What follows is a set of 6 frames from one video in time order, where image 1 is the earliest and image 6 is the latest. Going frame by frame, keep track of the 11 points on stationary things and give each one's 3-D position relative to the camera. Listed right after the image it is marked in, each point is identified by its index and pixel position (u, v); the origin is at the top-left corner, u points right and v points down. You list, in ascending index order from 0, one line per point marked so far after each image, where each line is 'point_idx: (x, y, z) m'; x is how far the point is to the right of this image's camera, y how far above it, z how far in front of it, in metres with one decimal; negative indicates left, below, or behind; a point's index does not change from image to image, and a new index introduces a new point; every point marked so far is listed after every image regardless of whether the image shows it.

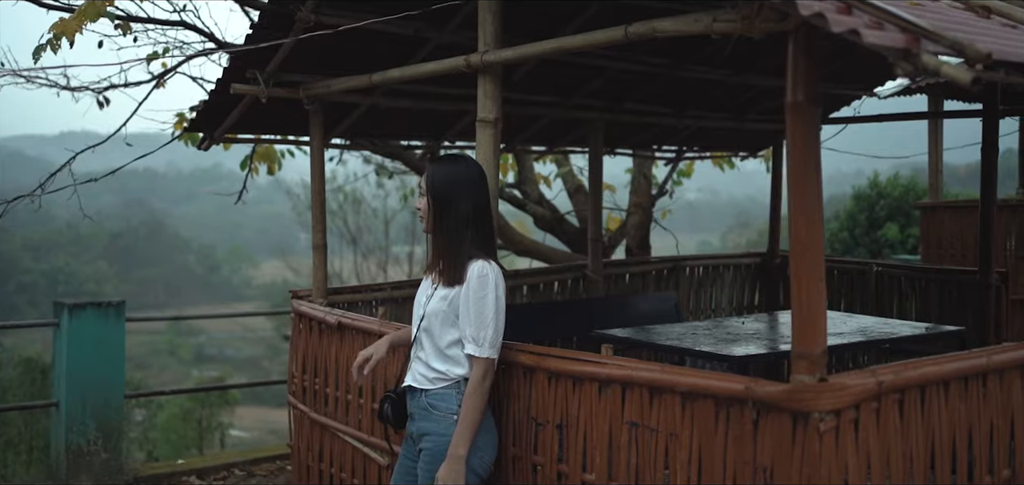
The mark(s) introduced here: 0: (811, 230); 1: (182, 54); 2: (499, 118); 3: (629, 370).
0: (+0.9, 0.0, +2.7) m
1: (-2.8, +1.6, +7.7) m
2: (-0.1, +0.5, +4.0) m
3: (+0.4, -0.4, +3.1) m
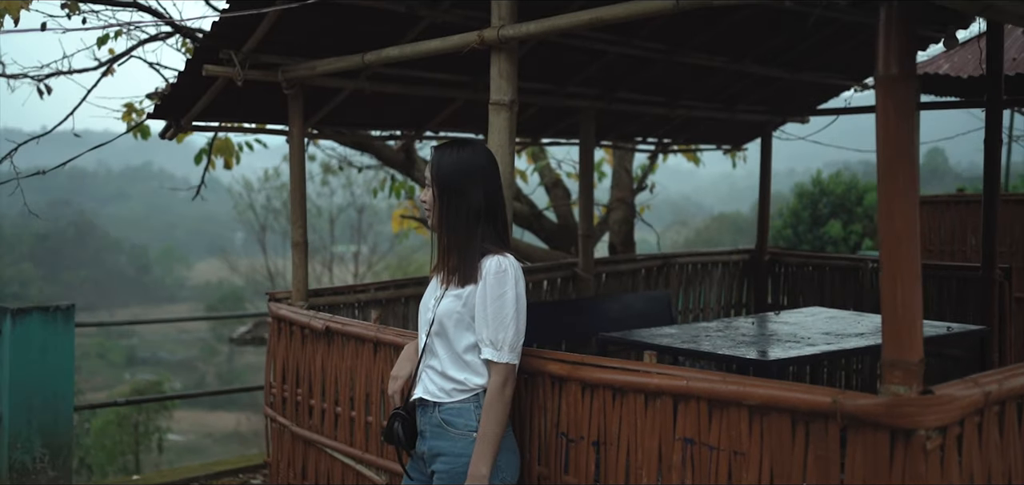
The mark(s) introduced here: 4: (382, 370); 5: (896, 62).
0: (+1.0, +0.1, +2.4) m
1: (-2.9, +1.6, +7.1) m
2: (0.0, +0.6, +3.6) m
3: (+0.5, -0.4, +2.8) m
4: (-0.6, -0.6, +4.1) m
5: (+1.0, +0.5, +2.4) m
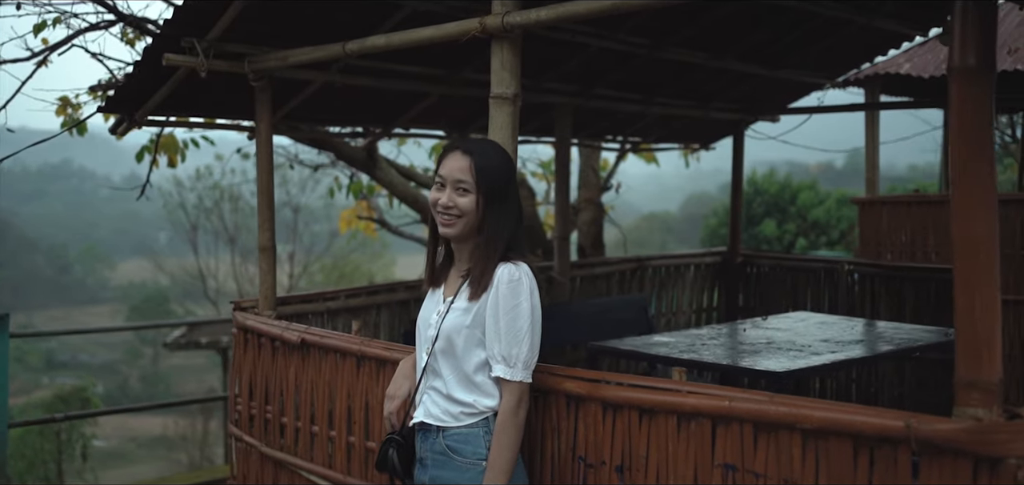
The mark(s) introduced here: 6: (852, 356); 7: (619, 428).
0: (+1.1, 0.0, +2.2) m
1: (-3.2, +1.6, +6.6) m
2: (0.0, +0.5, +3.3) m
3: (+0.6, -0.4, +2.5) m
4: (-0.6, -0.6, +3.8) m
5: (+1.1, +0.4, +2.2) m
6: (+1.6, -0.5, +4.2) m
7: (+0.3, -0.6, +2.8) m
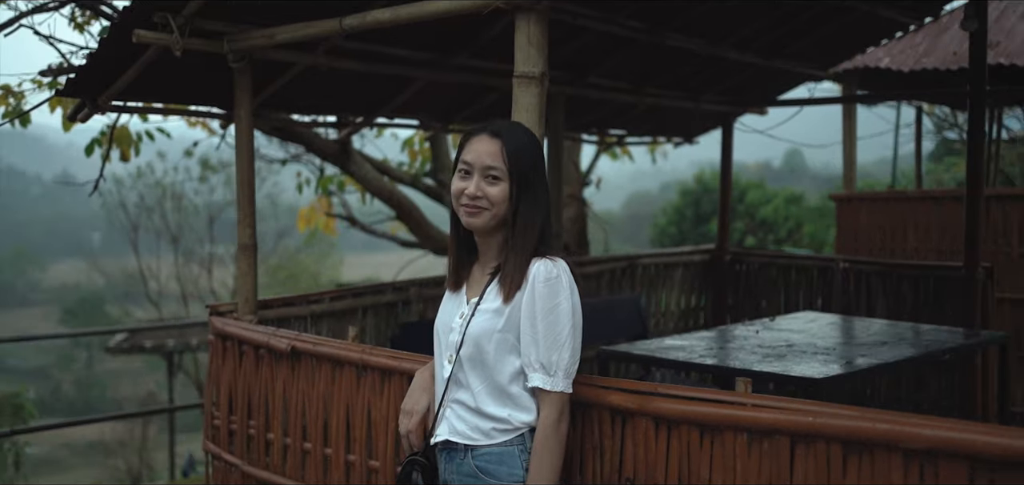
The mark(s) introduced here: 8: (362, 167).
0: (+1.3, +0.1, +1.9) m
1: (-3.3, +1.6, +6.1) m
2: (+0.1, +0.5, +3.0) m
3: (+0.7, -0.4, +2.2) m
4: (-0.5, -0.6, +3.4) m
5: (+1.2, +0.5, +1.9) m
6: (+1.6, -0.5, +4.0) m
7: (+0.4, -0.6, +2.5) m
8: (-1.1, +0.5, +6.6) m
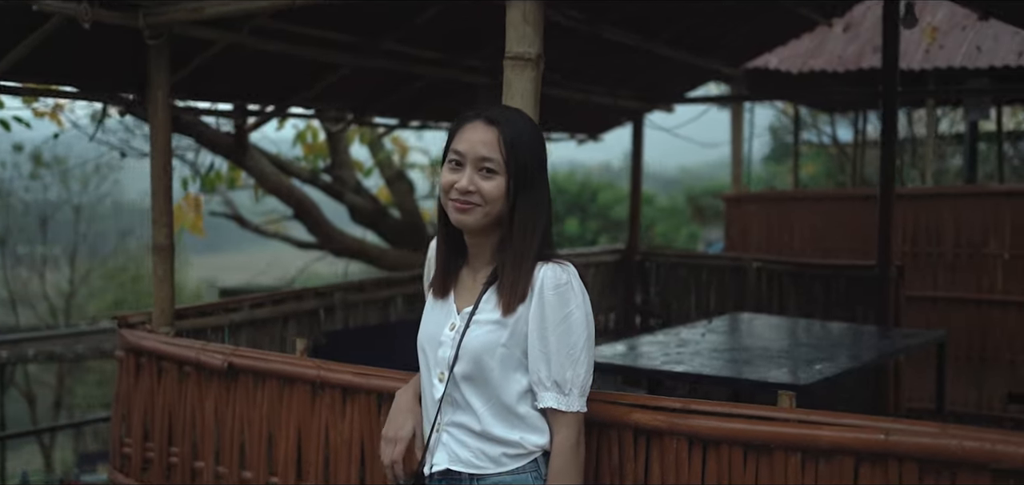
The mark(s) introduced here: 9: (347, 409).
0: (+1.4, +0.1, +1.8) m
1: (-3.8, +1.5, +5.2) m
2: (+0.1, +0.5, +2.7) m
3: (+0.8, -0.4, +2.1) m
4: (-0.6, -0.6, +3.0) m
5: (+1.4, +0.5, +1.8) m
6: (+1.4, -0.5, +3.9) m
7: (+0.5, -0.6, +2.3) m
8: (-1.7, +0.5, +6.1) m
9: (-0.5, -0.5, +2.9) m
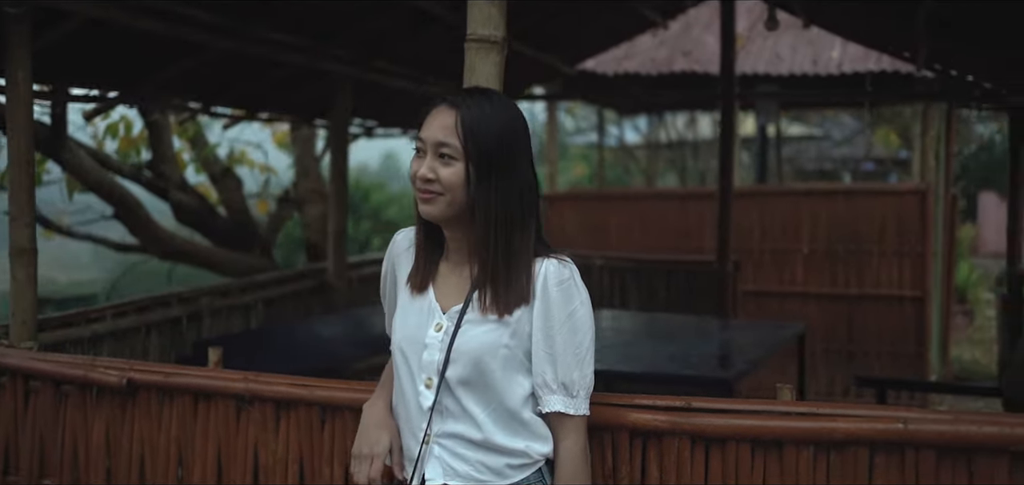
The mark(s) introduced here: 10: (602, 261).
0: (+1.5, +0.1, +2.1) m
1: (-4.4, +1.5, +4.1) m
2: (0.0, +0.6, +2.6) m
3: (+0.9, -0.4, +2.1) m
4: (-0.8, -0.6, +2.7) m
5: (+1.5, +0.5, +2.0) m
6: (+1.0, -0.5, +4.1) m
7: (+0.5, -0.5, +2.3) m
8: (-2.5, +0.5, +5.4) m
9: (-0.7, -0.5, +2.6) m
10: (+0.6, -0.1, +6.6) m
